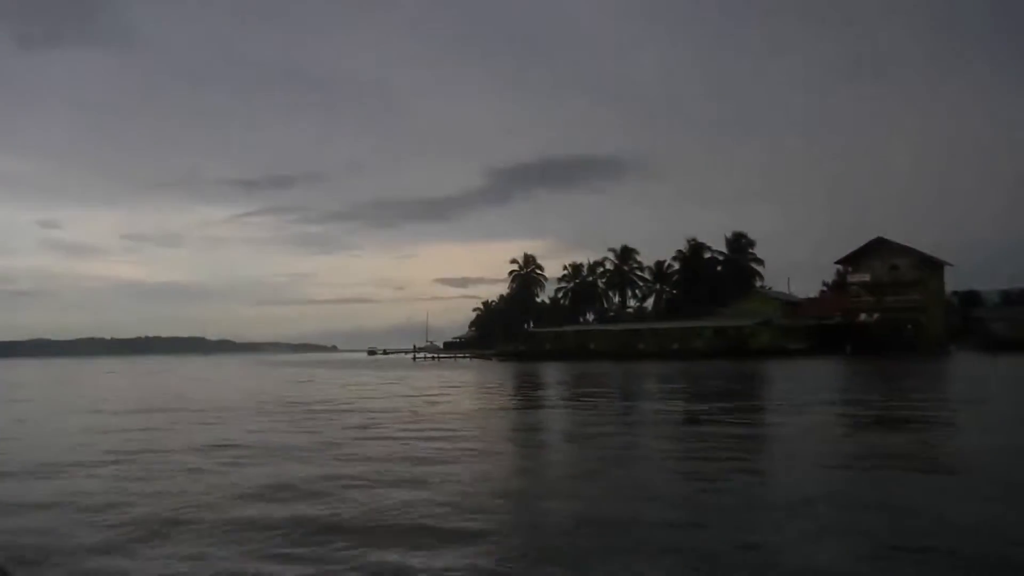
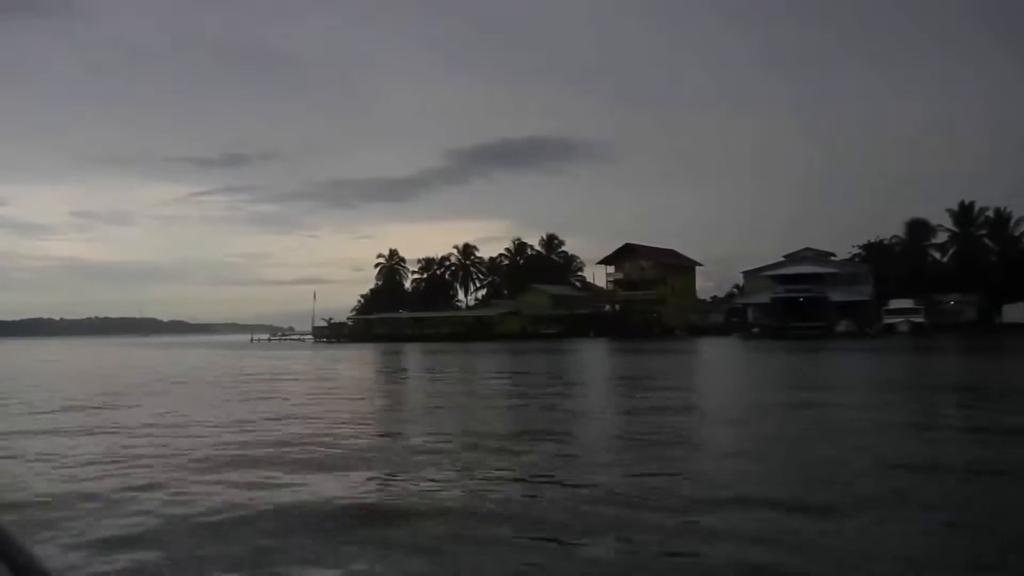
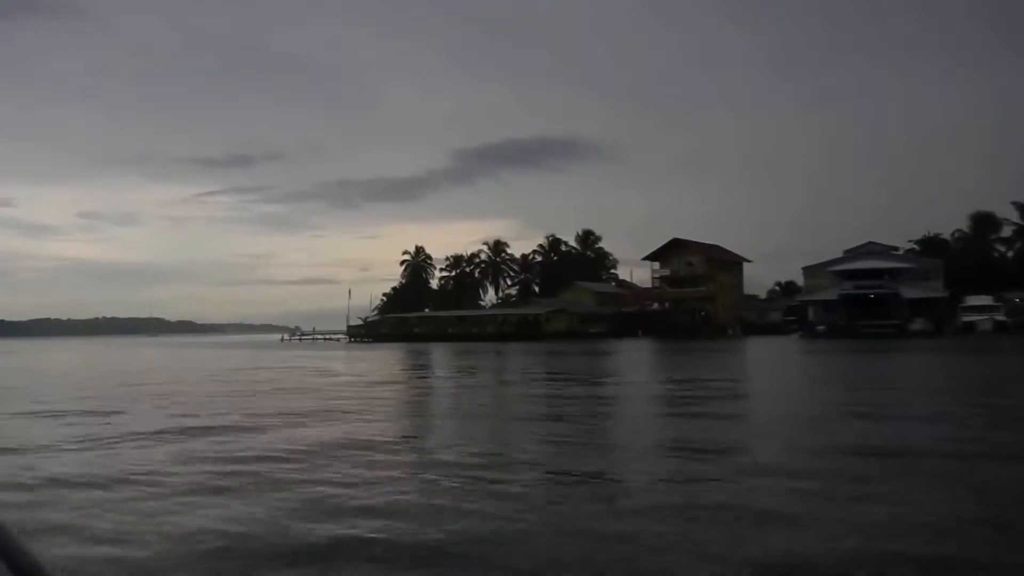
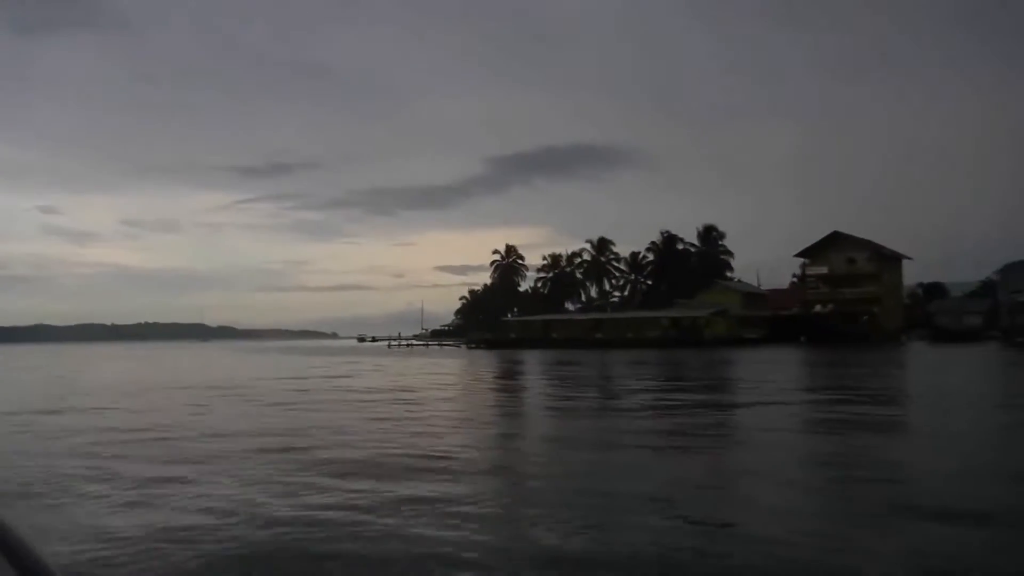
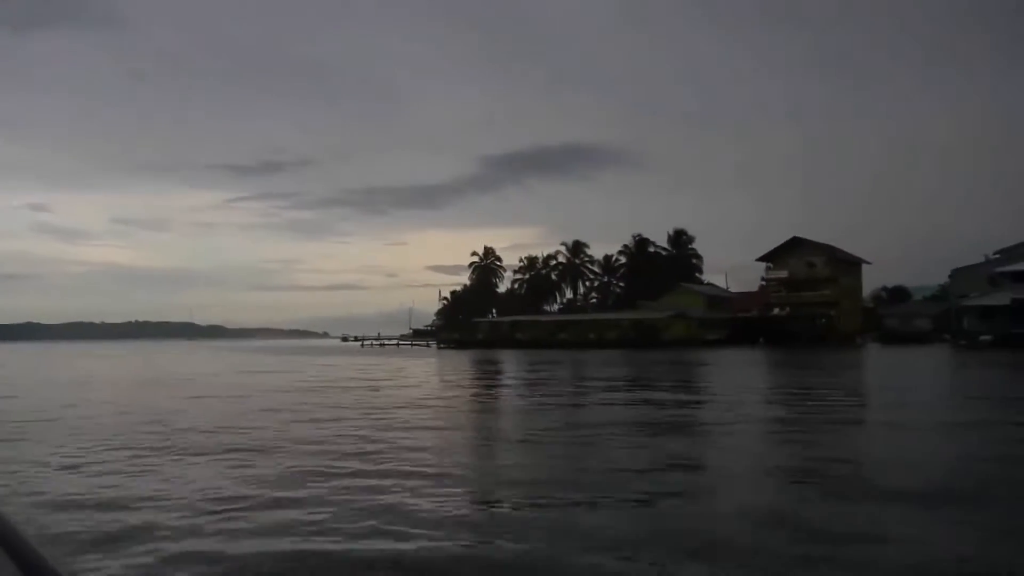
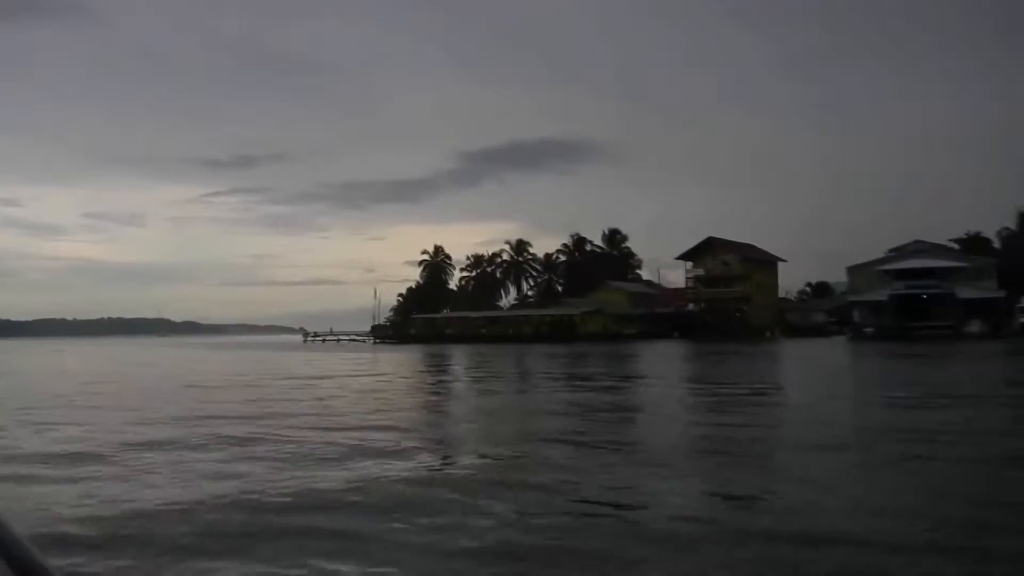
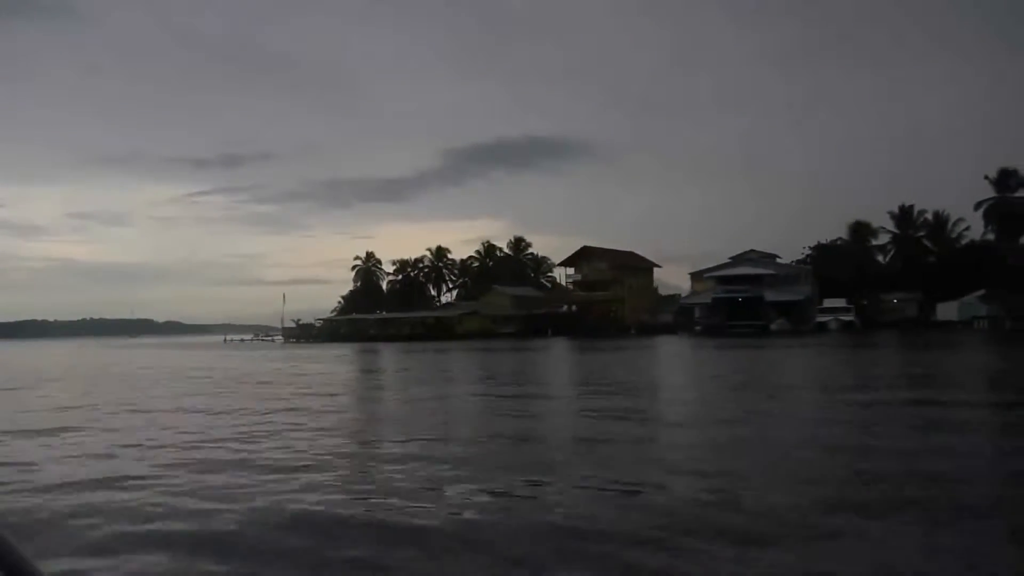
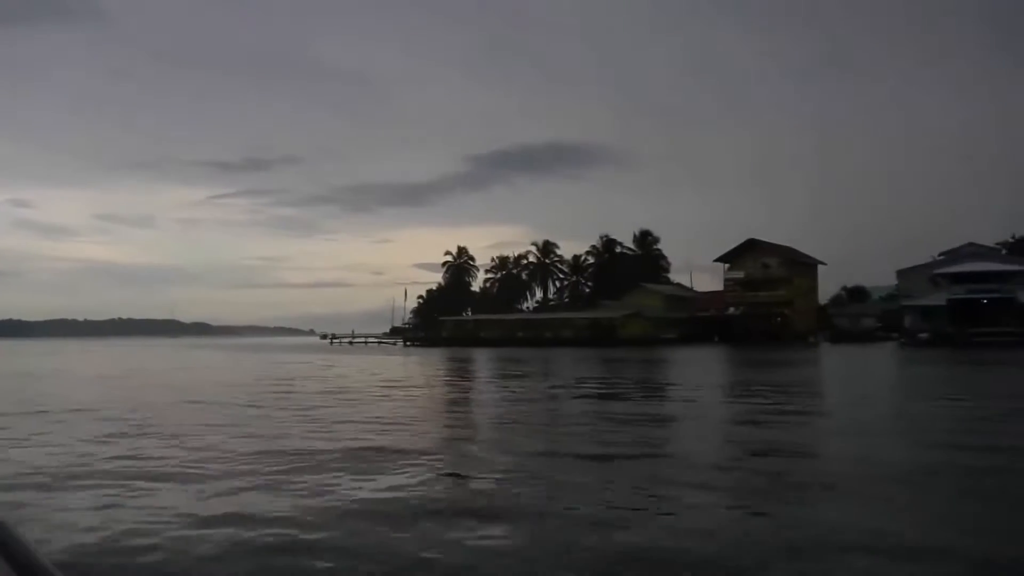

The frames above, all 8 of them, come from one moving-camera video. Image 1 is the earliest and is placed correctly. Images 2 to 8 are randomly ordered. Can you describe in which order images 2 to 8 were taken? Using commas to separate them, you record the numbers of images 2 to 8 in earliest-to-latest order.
4, 5, 8, 6, 3, 2, 7
